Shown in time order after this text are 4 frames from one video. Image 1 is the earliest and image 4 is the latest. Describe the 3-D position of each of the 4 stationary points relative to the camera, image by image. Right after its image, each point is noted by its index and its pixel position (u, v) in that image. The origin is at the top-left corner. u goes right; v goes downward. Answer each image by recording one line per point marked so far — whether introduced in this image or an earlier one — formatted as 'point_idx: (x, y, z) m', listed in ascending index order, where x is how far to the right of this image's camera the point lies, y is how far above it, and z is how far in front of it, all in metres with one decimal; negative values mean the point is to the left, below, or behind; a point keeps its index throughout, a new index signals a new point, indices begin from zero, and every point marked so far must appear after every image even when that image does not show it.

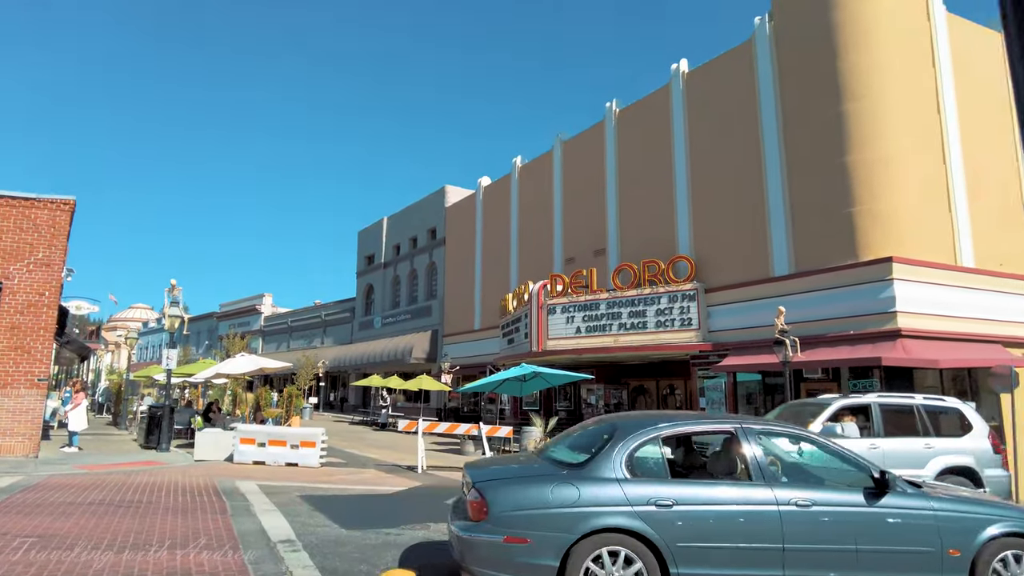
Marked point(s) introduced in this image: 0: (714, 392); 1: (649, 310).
0: (+6.0, -3.1, +19.4) m
1: (+4.2, -0.7, +19.9) m
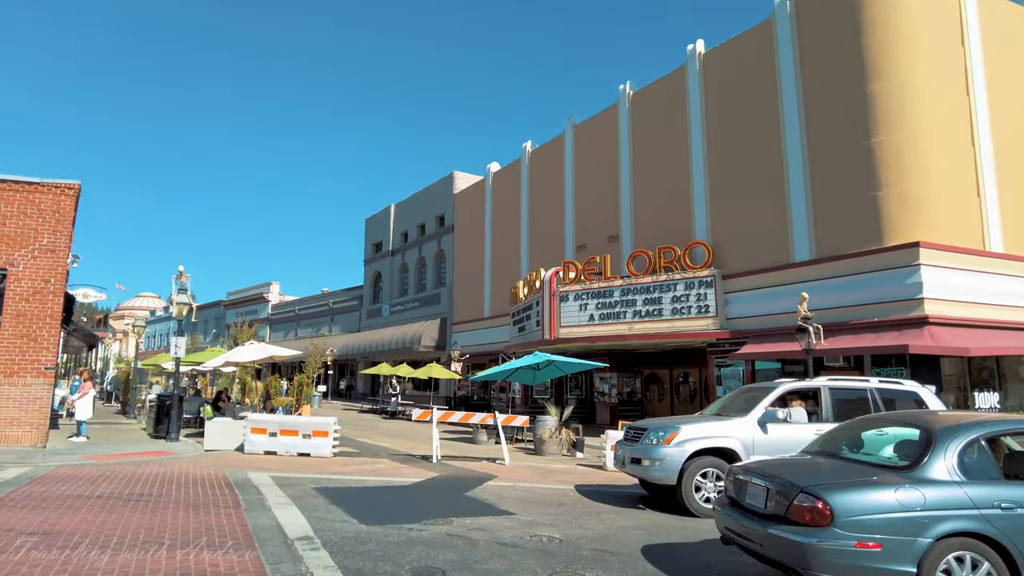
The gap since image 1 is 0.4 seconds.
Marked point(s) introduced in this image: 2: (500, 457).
0: (+6.4, -2.7, +19.0) m
1: (+4.6, -0.3, +19.5) m
2: (-0.2, -3.8, +14.4) m
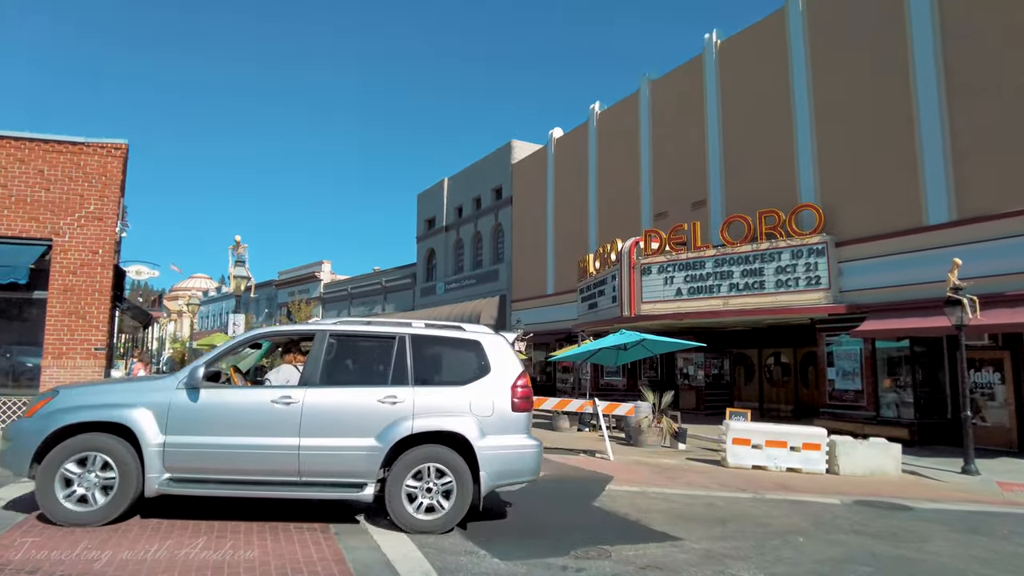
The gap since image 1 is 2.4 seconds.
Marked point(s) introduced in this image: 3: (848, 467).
0: (+8.6, -1.9, +16.7) m
1: (+6.8, +0.5, +17.3) m
2: (+1.7, -3.2, +12.7) m
3: (+6.0, -3.2, +11.5) m
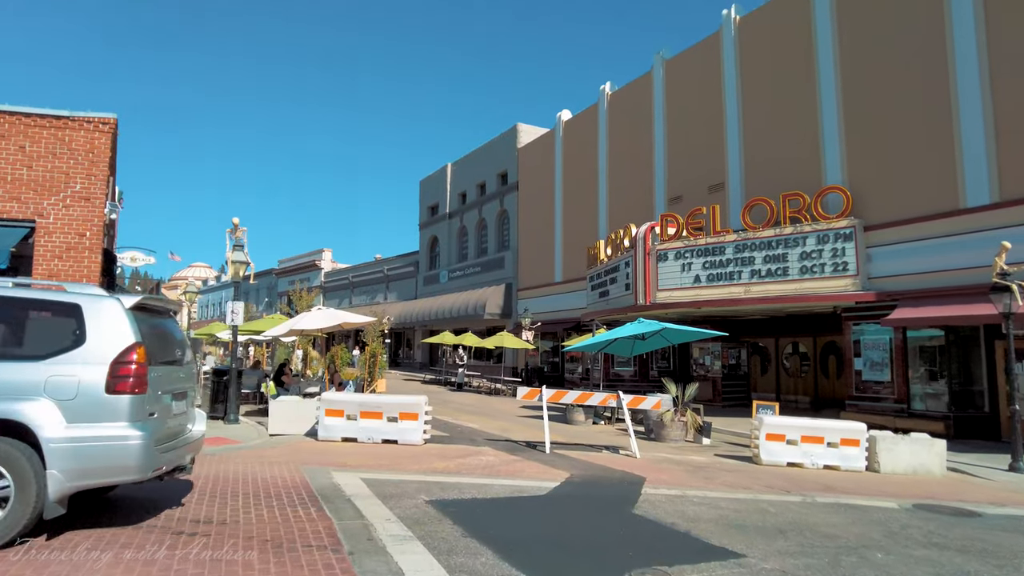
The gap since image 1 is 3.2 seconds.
0: (+8.9, -1.6, +16.0) m
1: (+7.1, +0.9, +16.5) m
2: (+2.0, -2.9, +11.9) m
3: (+6.3, -2.9, +10.8) m
